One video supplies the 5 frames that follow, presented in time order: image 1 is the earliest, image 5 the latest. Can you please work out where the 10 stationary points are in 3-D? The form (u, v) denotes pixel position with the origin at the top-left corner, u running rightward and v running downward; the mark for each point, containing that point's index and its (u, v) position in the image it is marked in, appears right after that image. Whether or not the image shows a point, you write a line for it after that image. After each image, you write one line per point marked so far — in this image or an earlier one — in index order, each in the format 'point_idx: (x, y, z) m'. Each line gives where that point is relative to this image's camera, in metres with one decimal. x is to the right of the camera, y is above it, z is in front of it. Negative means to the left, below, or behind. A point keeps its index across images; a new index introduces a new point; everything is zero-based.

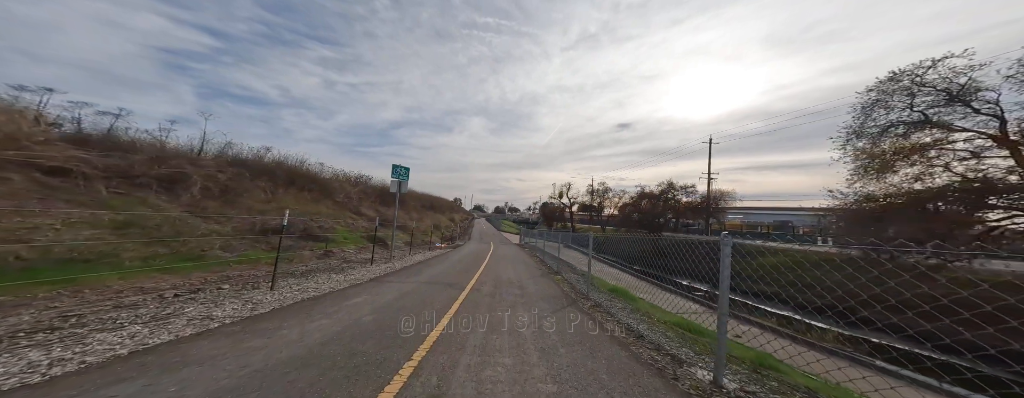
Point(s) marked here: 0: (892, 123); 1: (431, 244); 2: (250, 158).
0: (+19.2, +3.8, +13.4) m
1: (-6.1, -3.2, +19.5) m
2: (-19.7, +3.1, +19.4) m
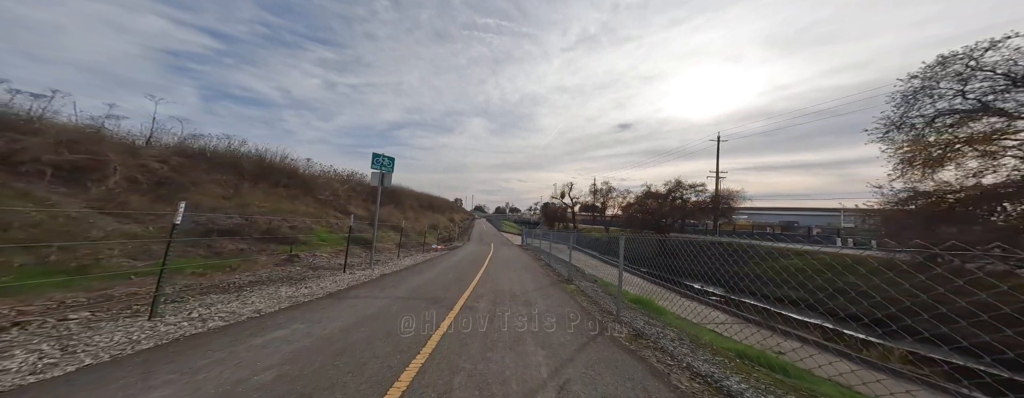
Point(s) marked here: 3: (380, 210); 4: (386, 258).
0: (+19.3, +4.0, +12.1) m
1: (-6.0, -3.1, +18.2) m
2: (-19.6, +3.1, +18.1) m
3: (-9.8, -0.6, +19.1) m
4: (-5.0, -2.2, +11.0) m
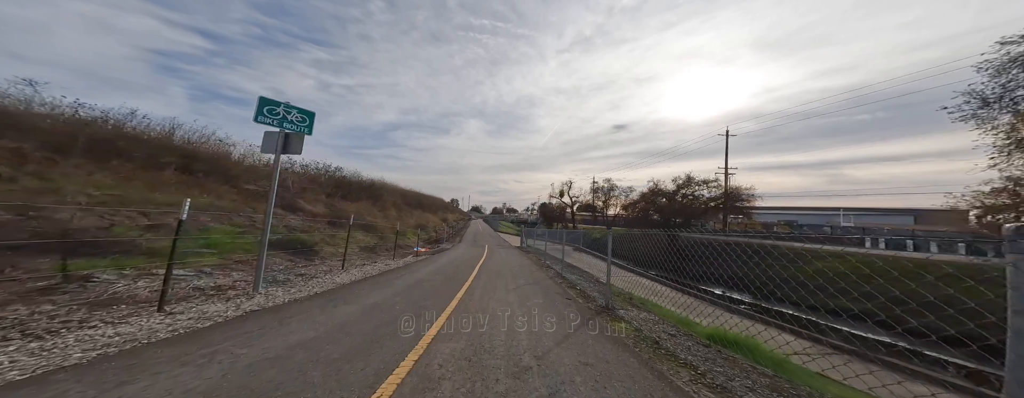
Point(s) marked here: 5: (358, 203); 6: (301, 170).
0: (+19.2, +4.5, +9.3) m
1: (-6.1, -2.8, +15.1) m
2: (-19.7, +3.4, +14.9) m
3: (-10.0, -0.3, +16.0) m
4: (-5.1, -1.8, +8.0) m
5: (-10.2, -0.3, +17.7) m
6: (-11.5, +1.5, +14.3) m
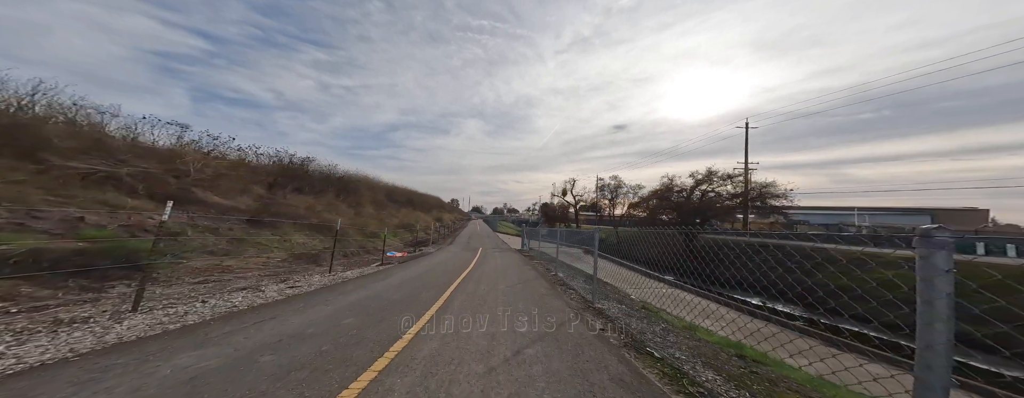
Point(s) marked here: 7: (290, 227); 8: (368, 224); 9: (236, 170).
0: (+19.0, +5.1, +5.8) m
1: (-6.2, -2.4, +11.7) m
2: (-19.9, +3.7, +11.6) m
3: (-10.1, +0.1, +12.6) m
4: (-5.2, -1.4, +4.6) m
5: (-10.3, +0.1, +14.4) m
6: (-11.6, +1.9, +10.9) m
7: (-7.7, -0.9, +9.2) m
8: (-7.9, -1.4, +15.2) m
9: (-10.9, +1.1, +10.5) m
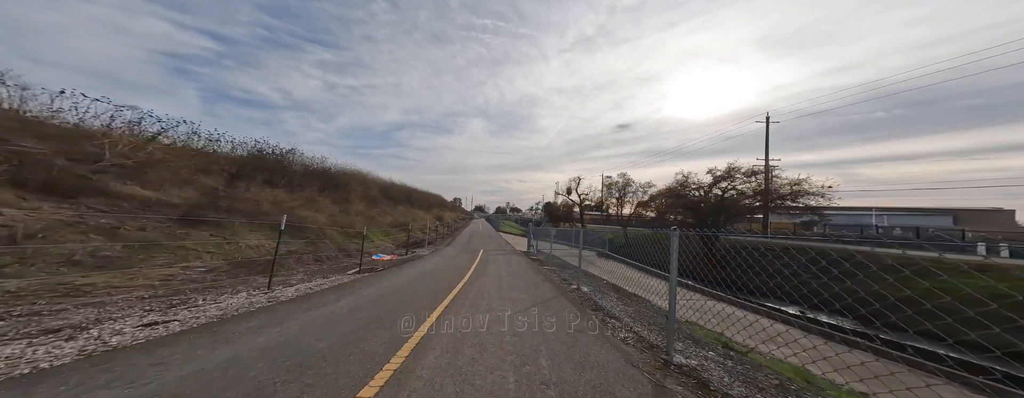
0: (+19.2, +5.3, +3.7) m
1: (-6.0, -2.1, +9.9) m
2: (-19.6, +4.0, +9.9) m
3: (-9.9, +0.3, +10.8) m
4: (-5.0, -1.1, +2.7) m
5: (-10.0, +0.3, +12.6) m
6: (-11.3, +2.1, +9.2) m
7: (-7.5, -0.7, +7.4) m
8: (-7.7, -1.2, +13.4) m
9: (-10.7, +1.4, +8.8) m
